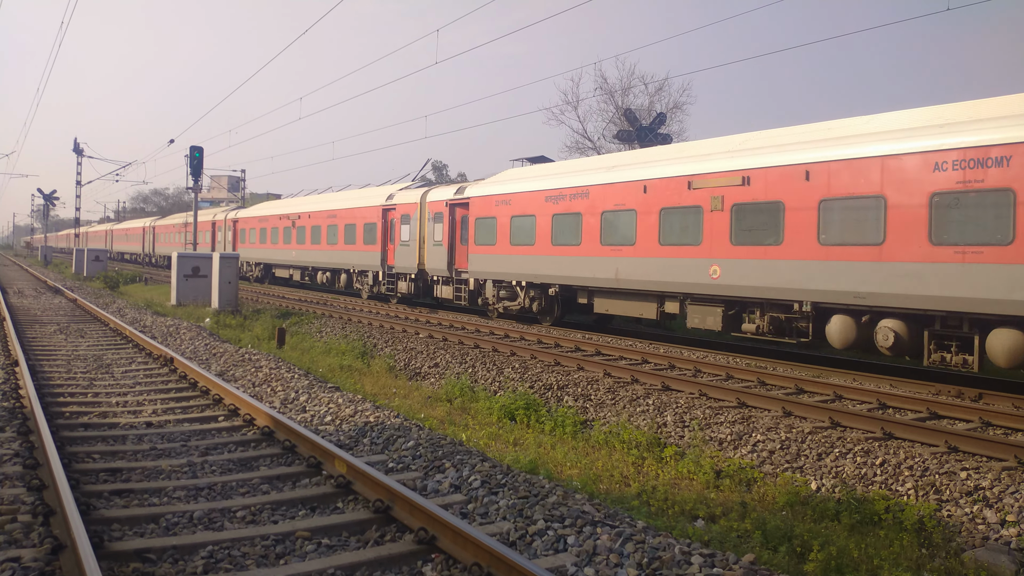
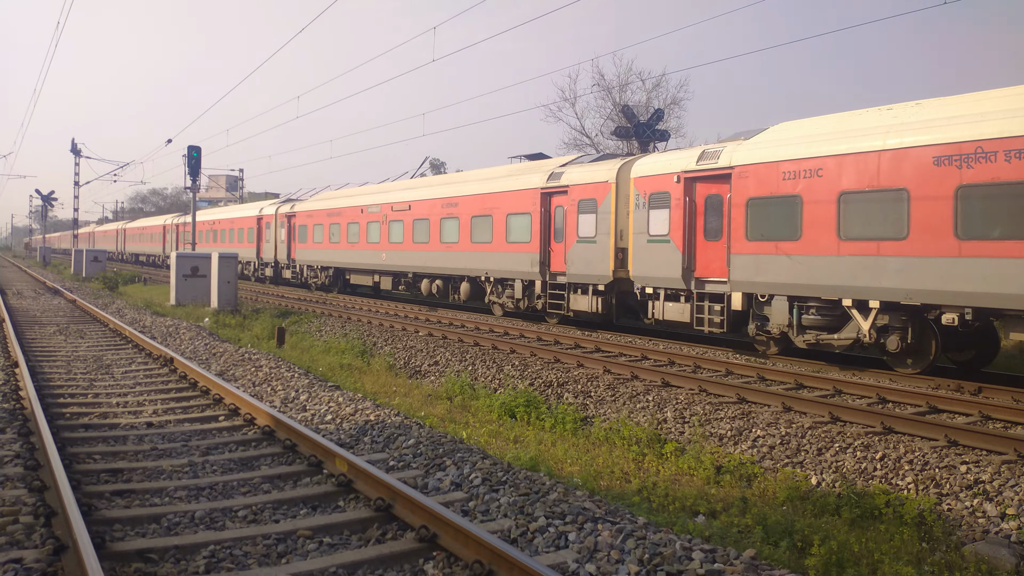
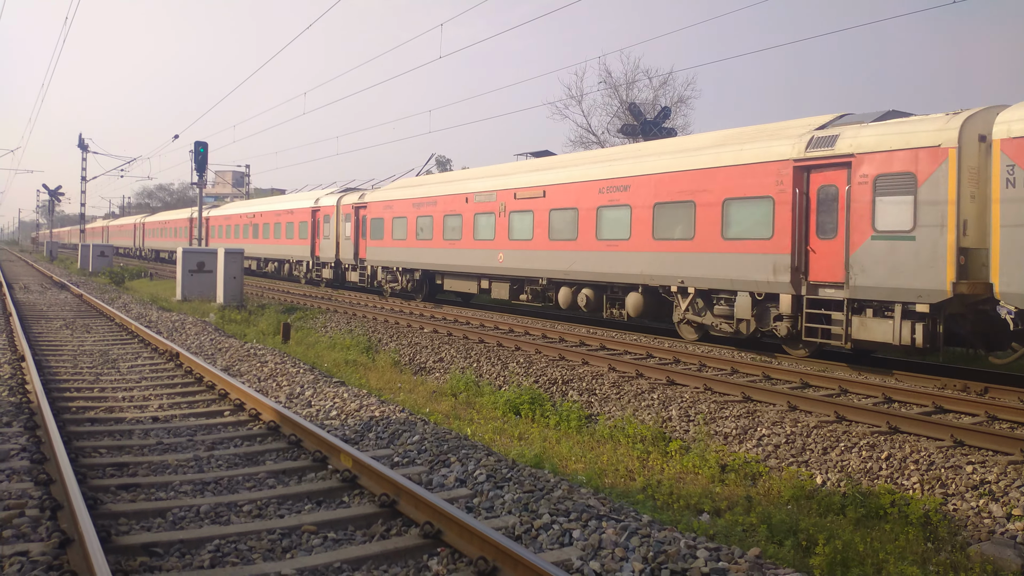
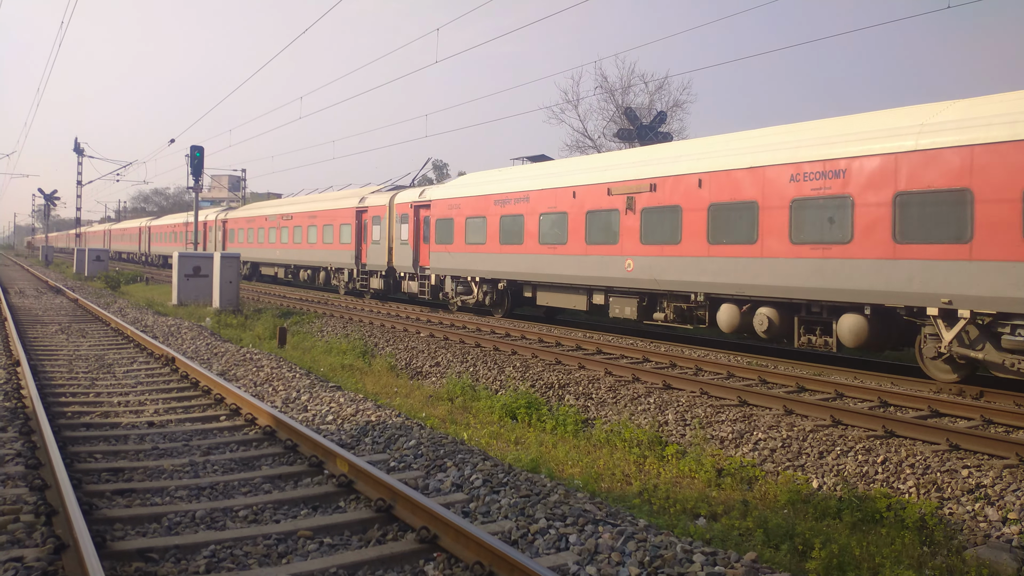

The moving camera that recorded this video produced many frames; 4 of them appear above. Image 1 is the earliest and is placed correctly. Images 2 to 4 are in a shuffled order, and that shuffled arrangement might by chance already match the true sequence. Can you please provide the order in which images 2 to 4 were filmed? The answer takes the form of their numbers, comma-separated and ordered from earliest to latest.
4, 2, 3
